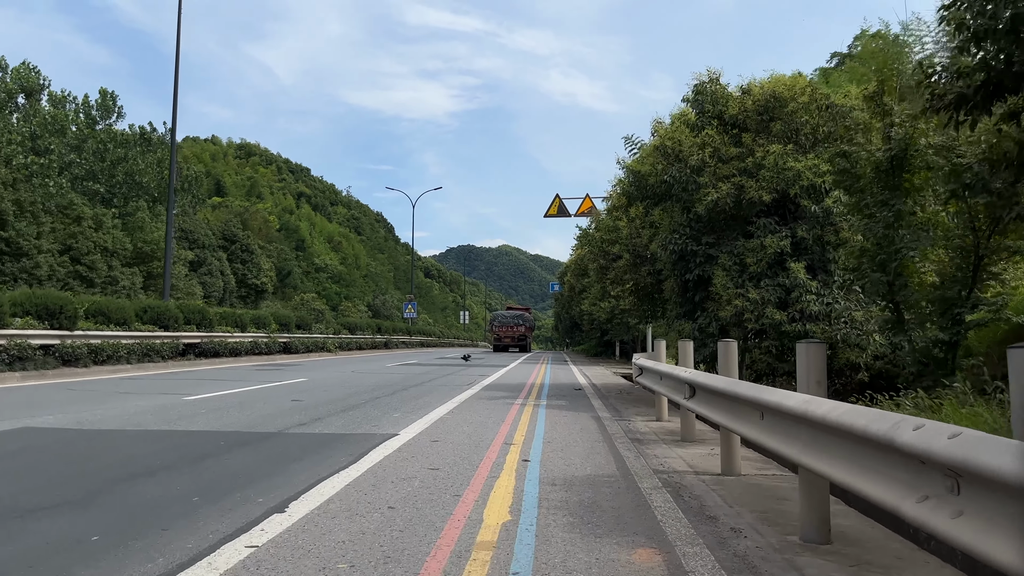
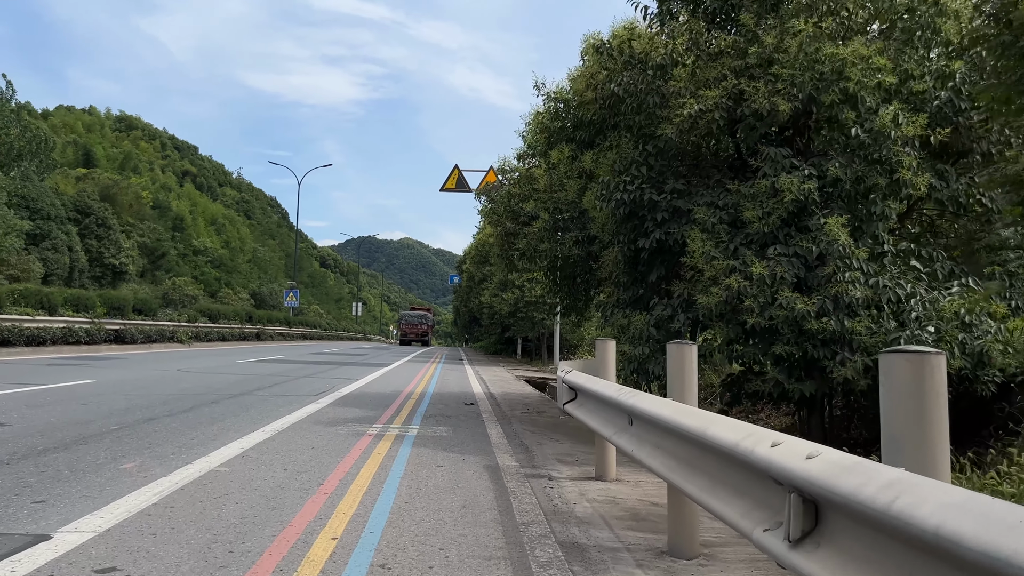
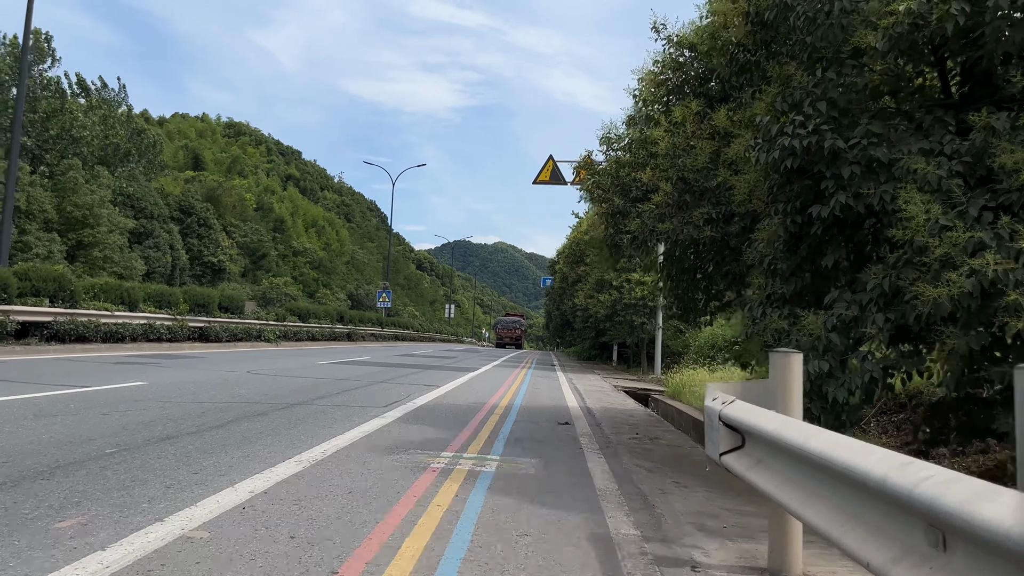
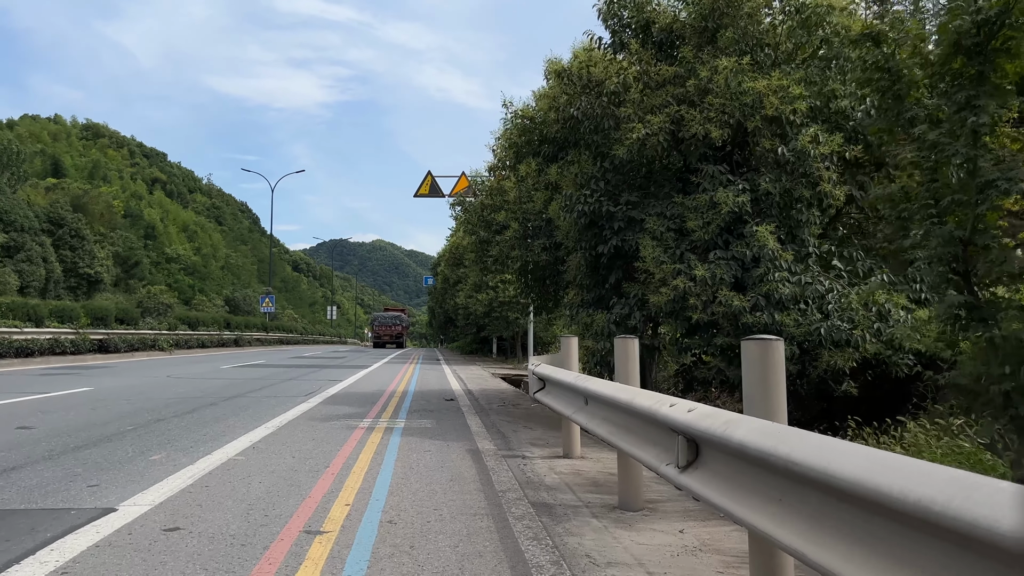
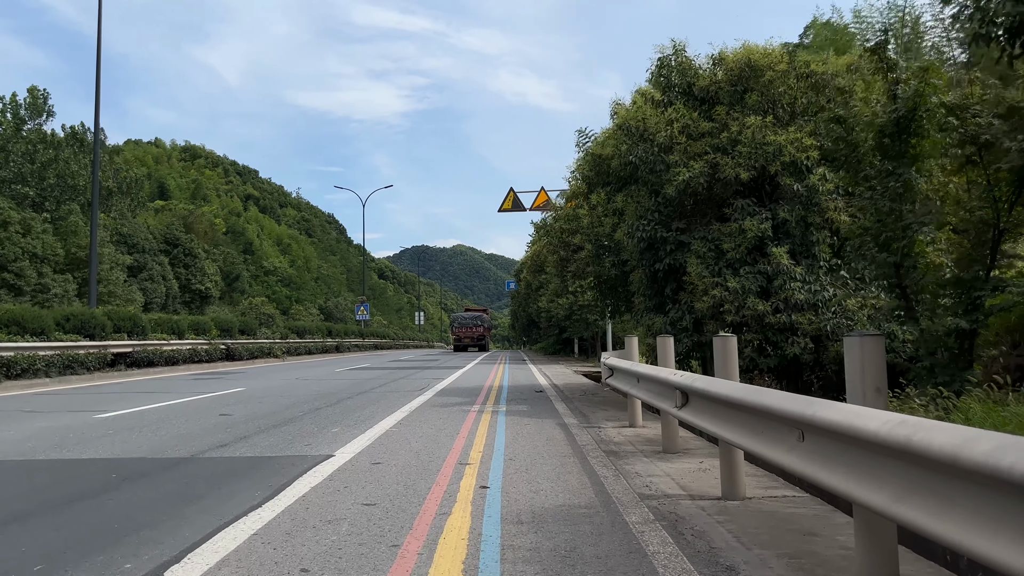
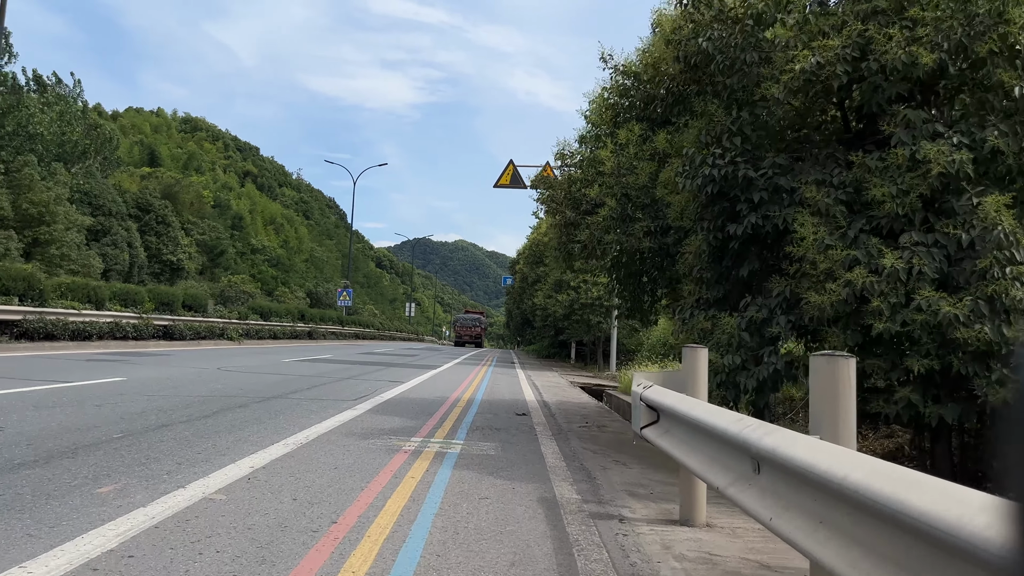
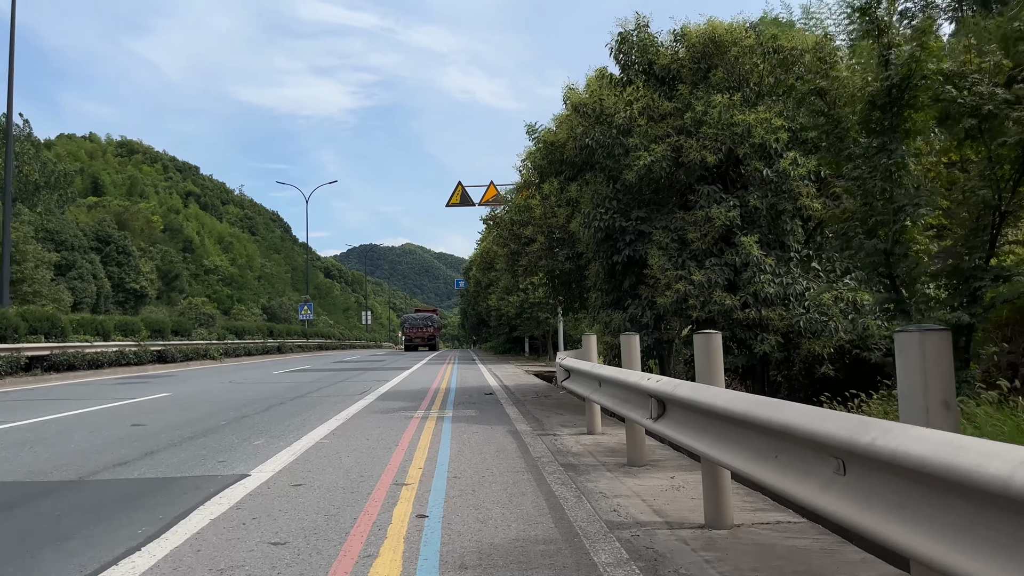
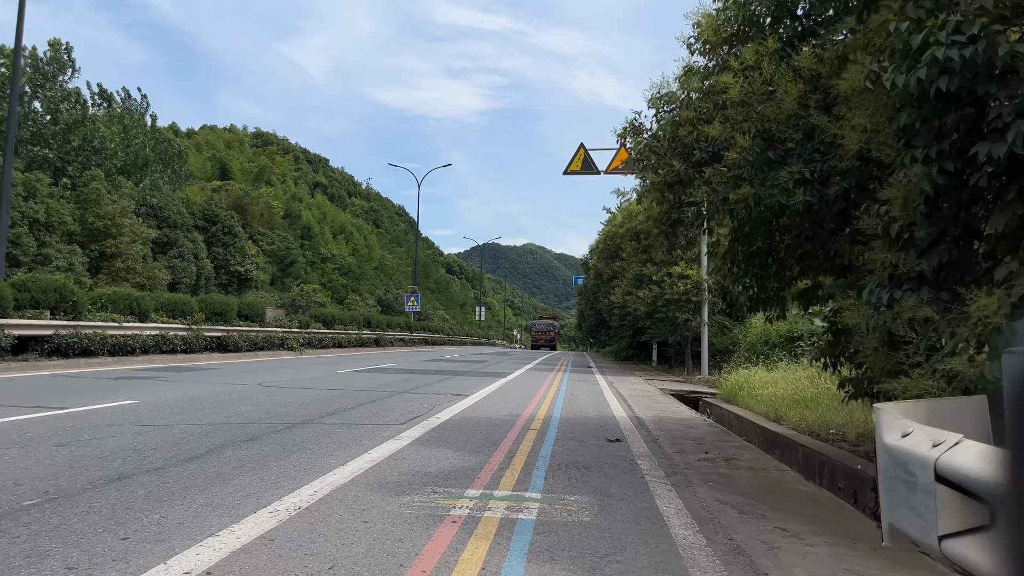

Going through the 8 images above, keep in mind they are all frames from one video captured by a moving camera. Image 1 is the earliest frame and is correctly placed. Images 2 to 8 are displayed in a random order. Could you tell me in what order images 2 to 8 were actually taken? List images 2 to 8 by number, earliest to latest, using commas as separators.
5, 7, 4, 2, 6, 3, 8
